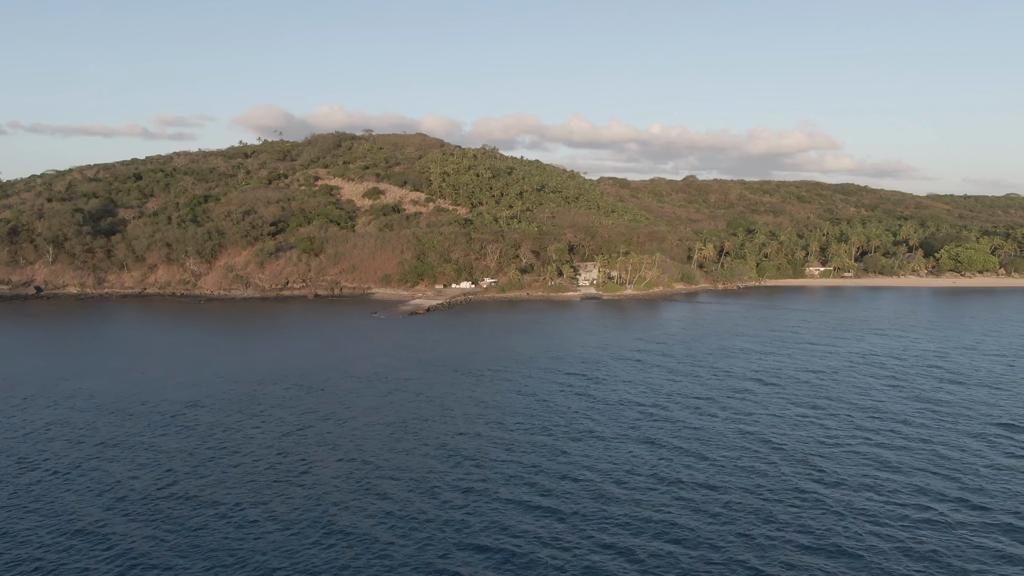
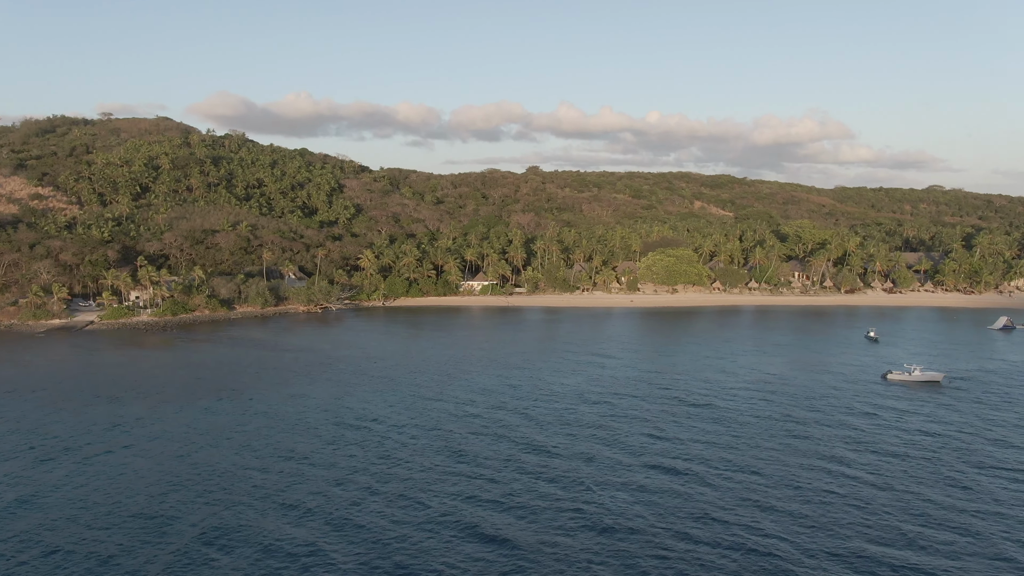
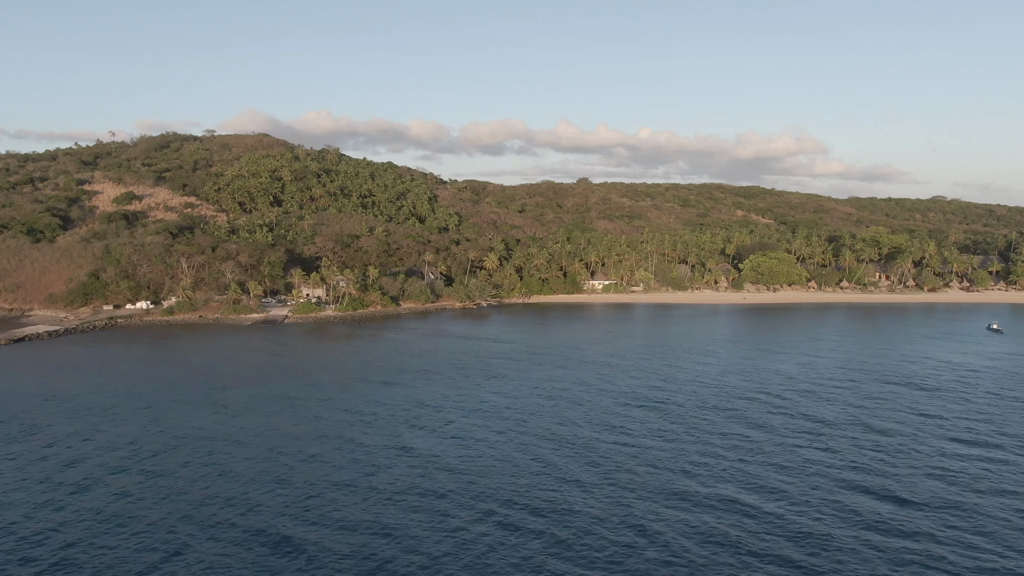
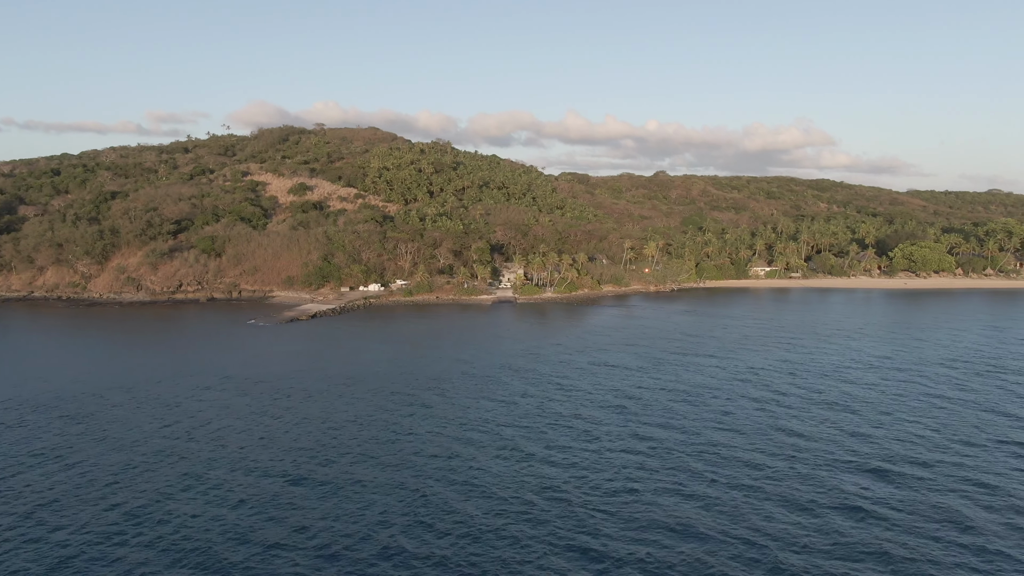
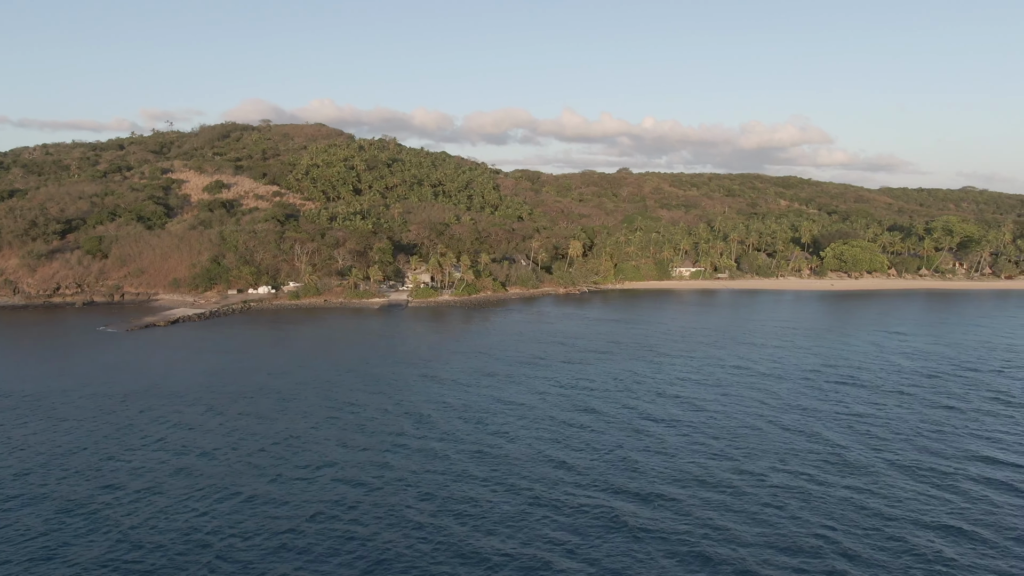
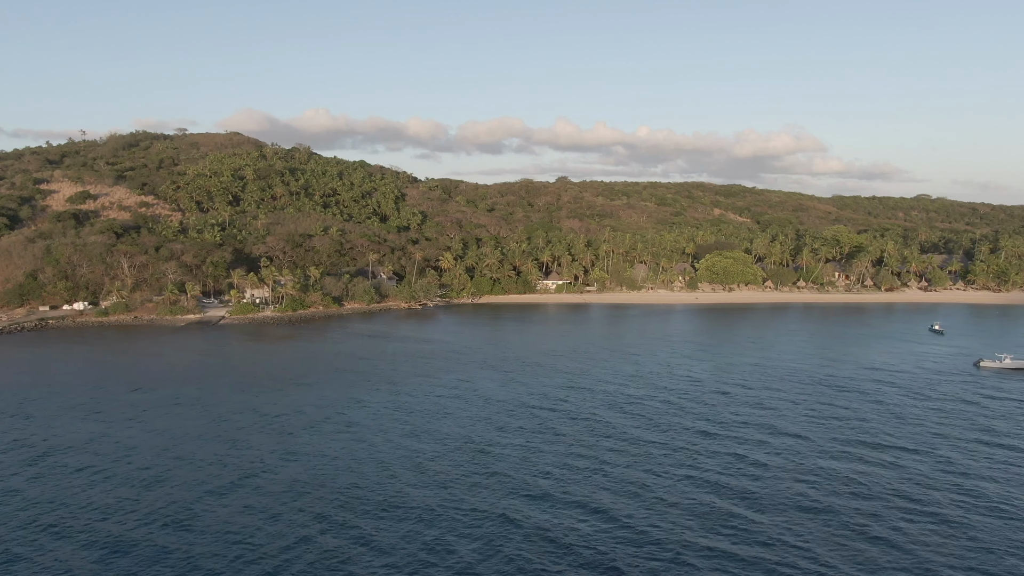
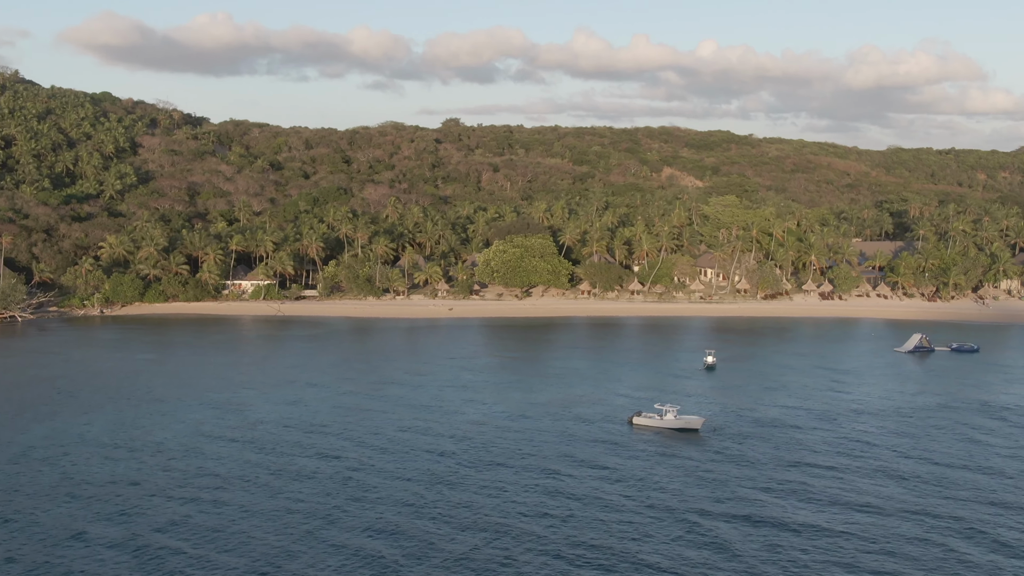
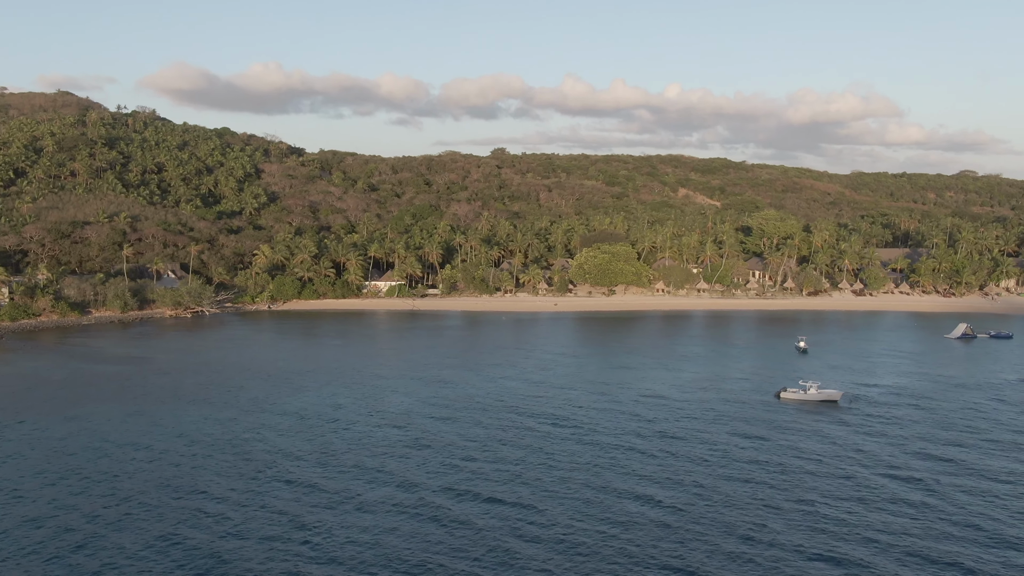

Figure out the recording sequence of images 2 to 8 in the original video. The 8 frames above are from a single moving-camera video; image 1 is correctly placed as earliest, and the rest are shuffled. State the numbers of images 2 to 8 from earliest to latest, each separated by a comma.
4, 5, 3, 6, 2, 8, 7
